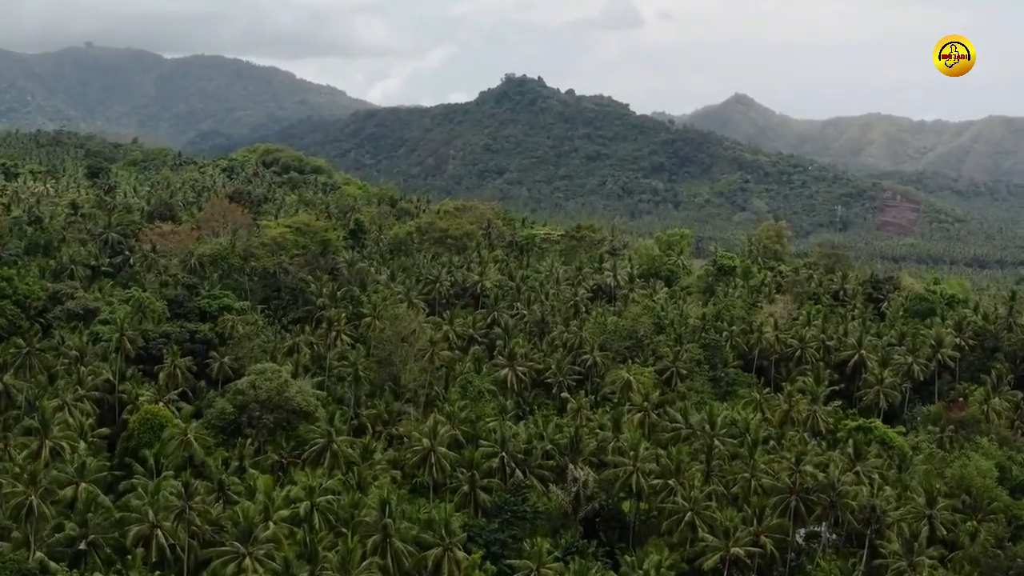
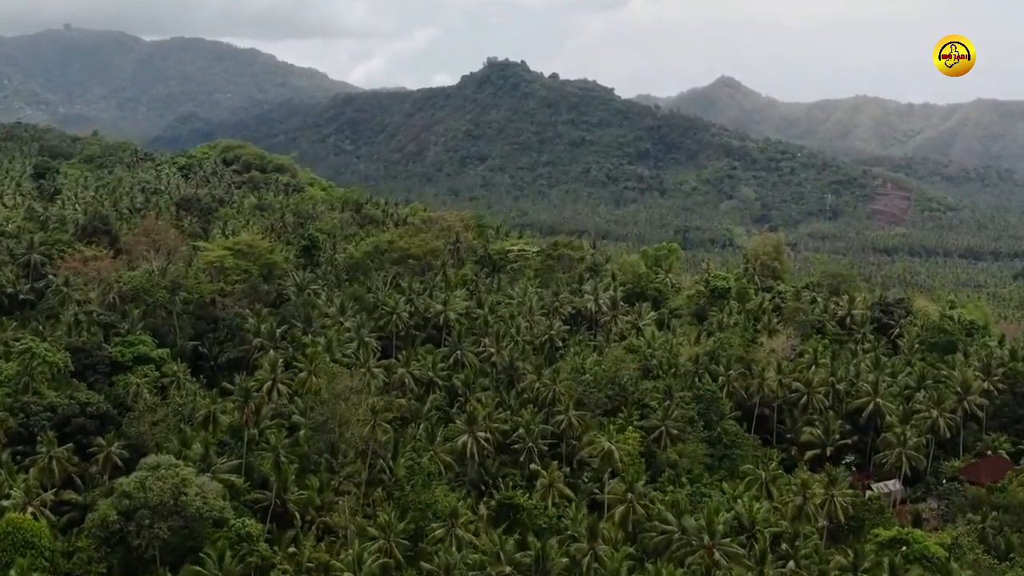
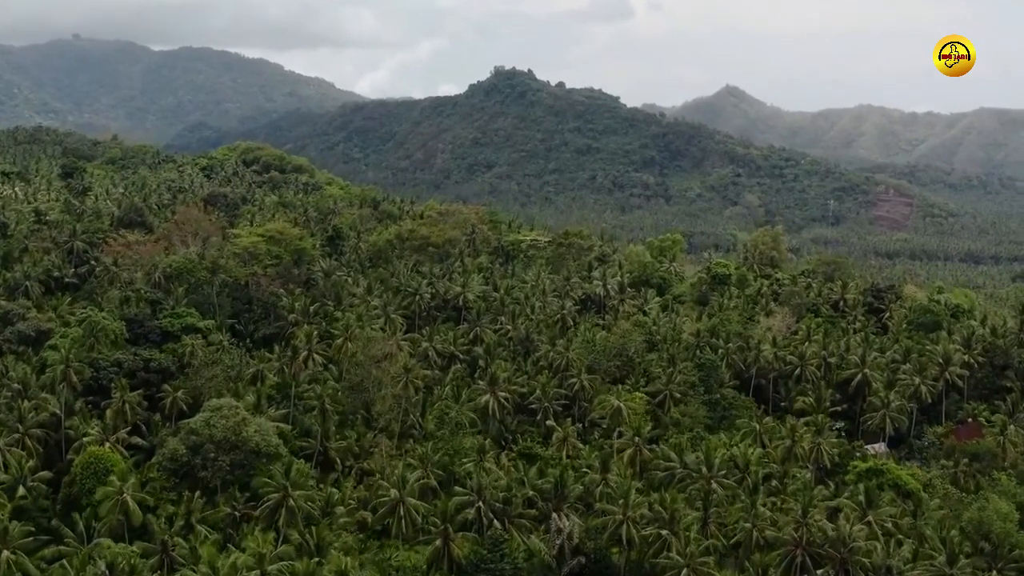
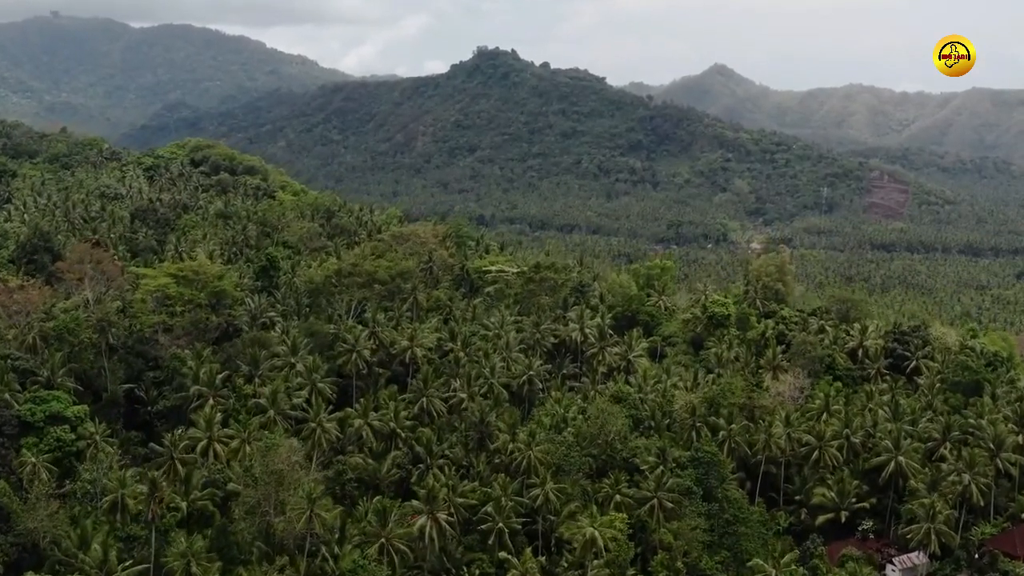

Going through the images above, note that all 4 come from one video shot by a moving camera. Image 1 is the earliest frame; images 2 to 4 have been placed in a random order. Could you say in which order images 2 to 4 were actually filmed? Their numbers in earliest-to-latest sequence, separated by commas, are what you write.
3, 2, 4
